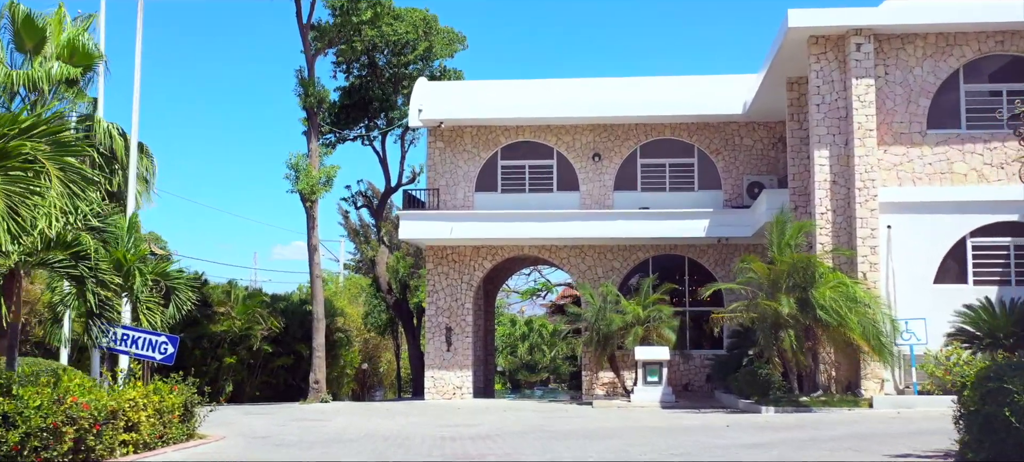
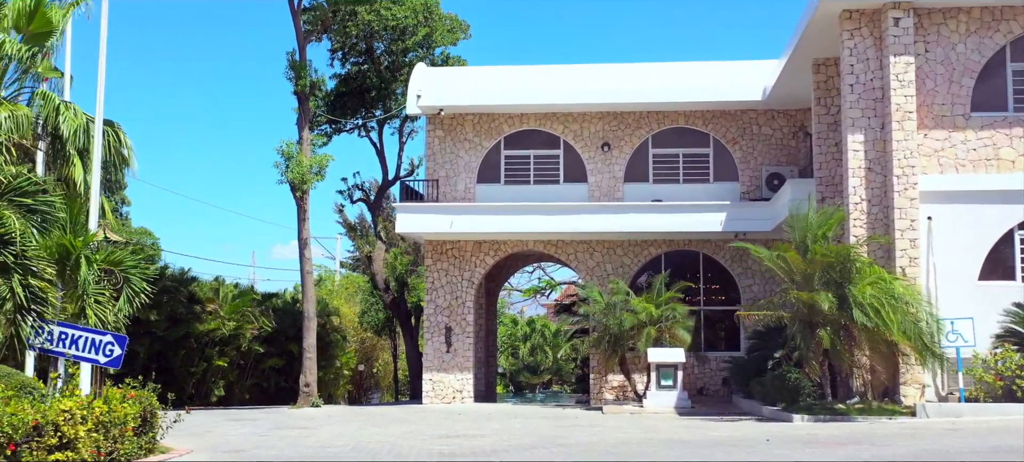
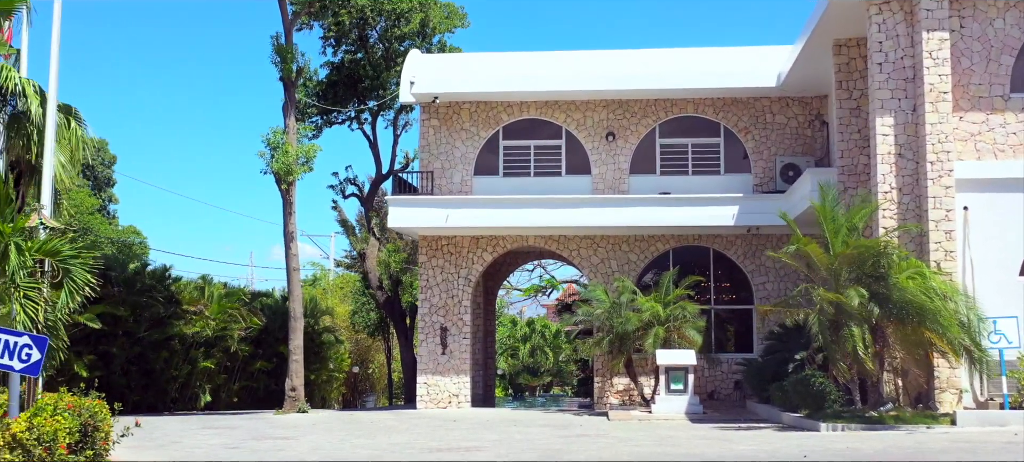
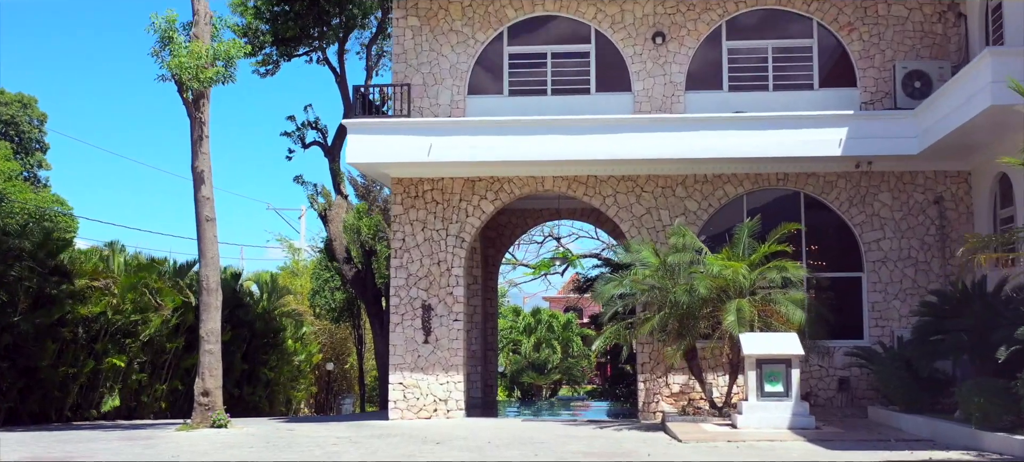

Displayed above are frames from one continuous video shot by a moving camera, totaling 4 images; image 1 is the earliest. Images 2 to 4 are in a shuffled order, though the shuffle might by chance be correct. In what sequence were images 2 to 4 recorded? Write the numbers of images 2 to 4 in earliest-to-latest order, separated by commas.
2, 3, 4
